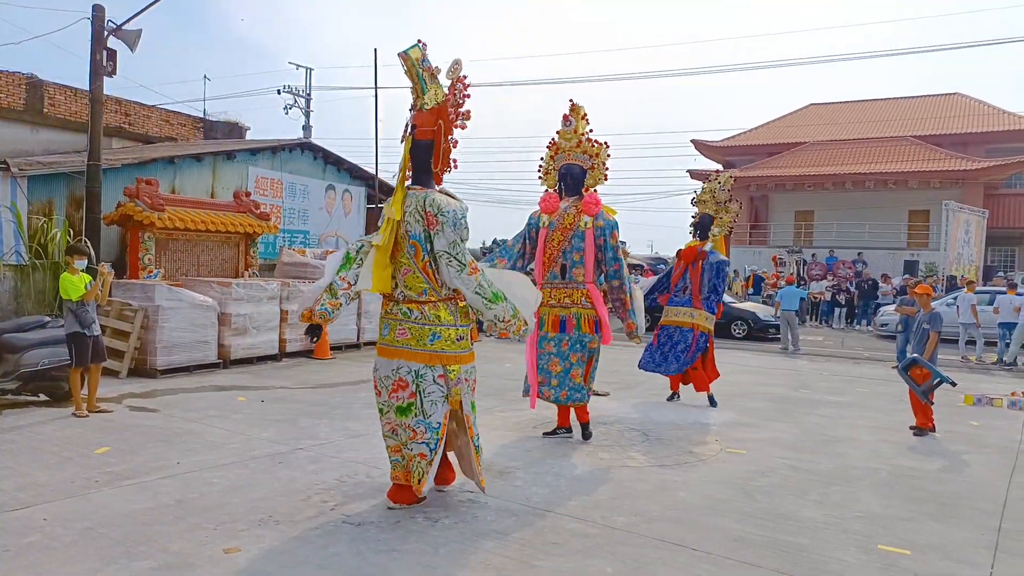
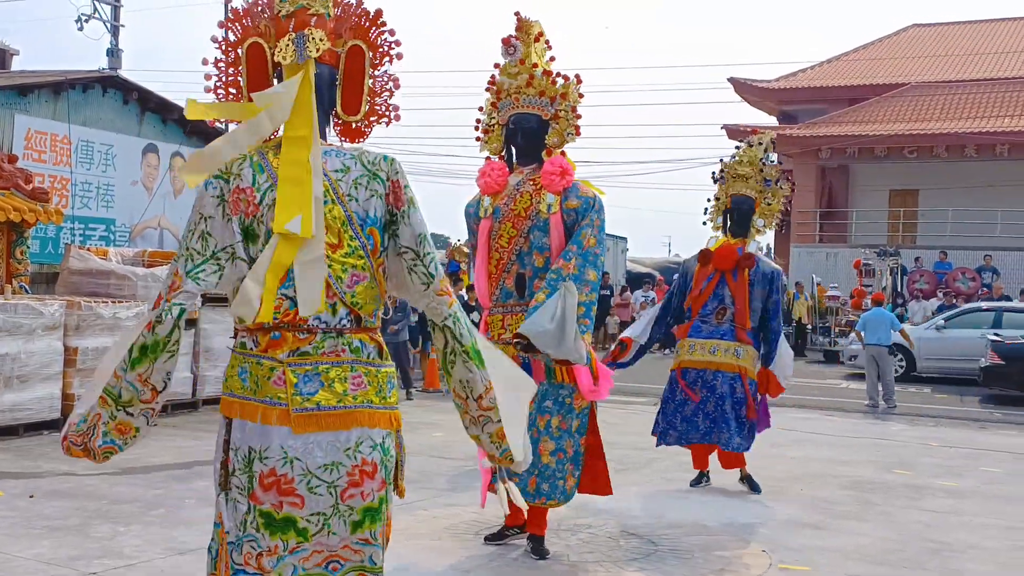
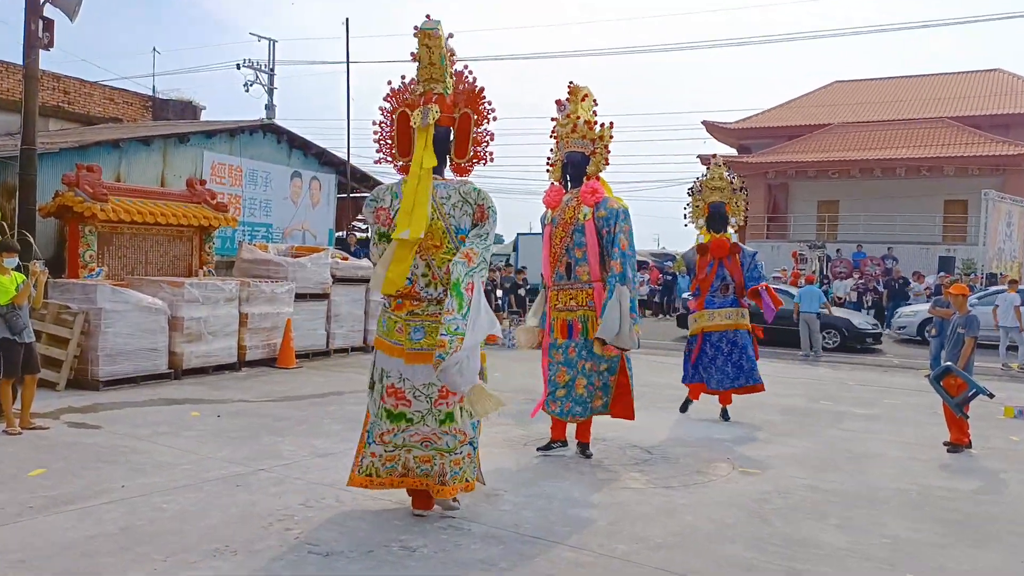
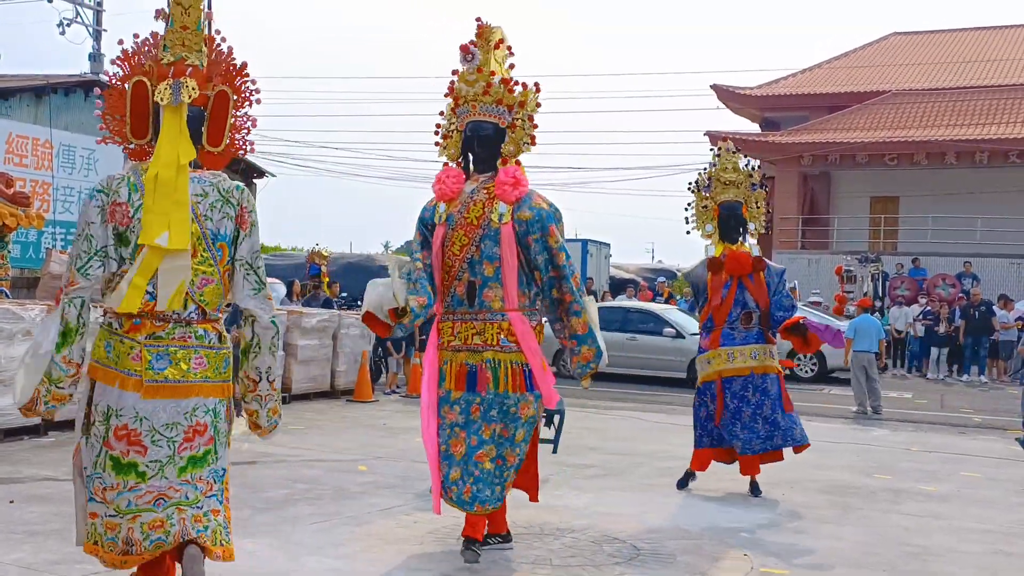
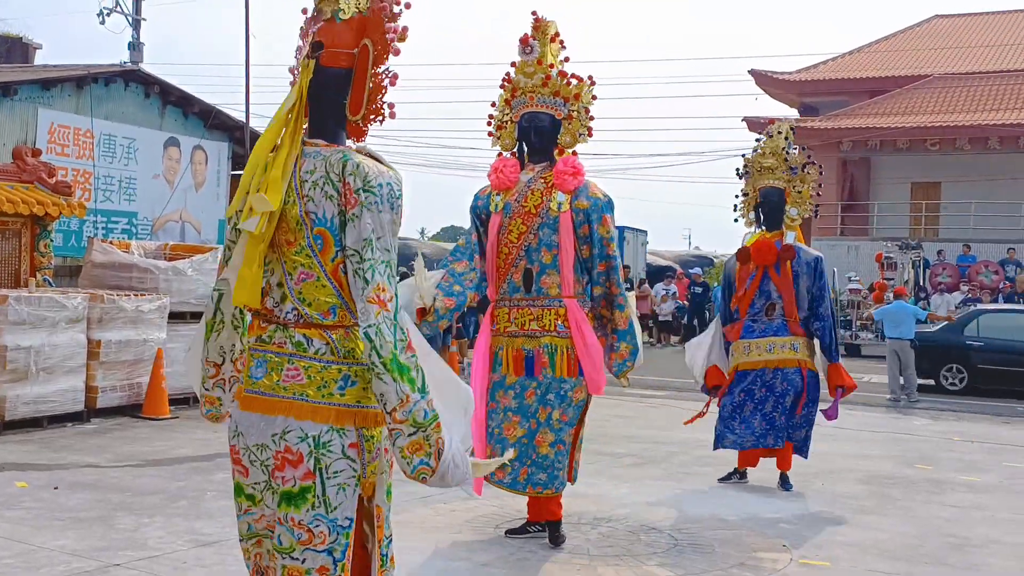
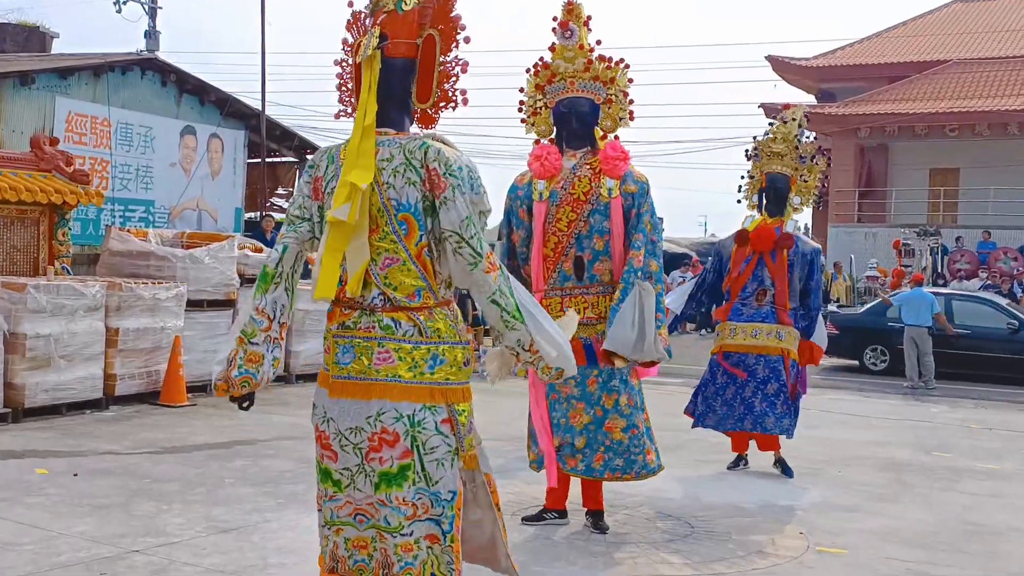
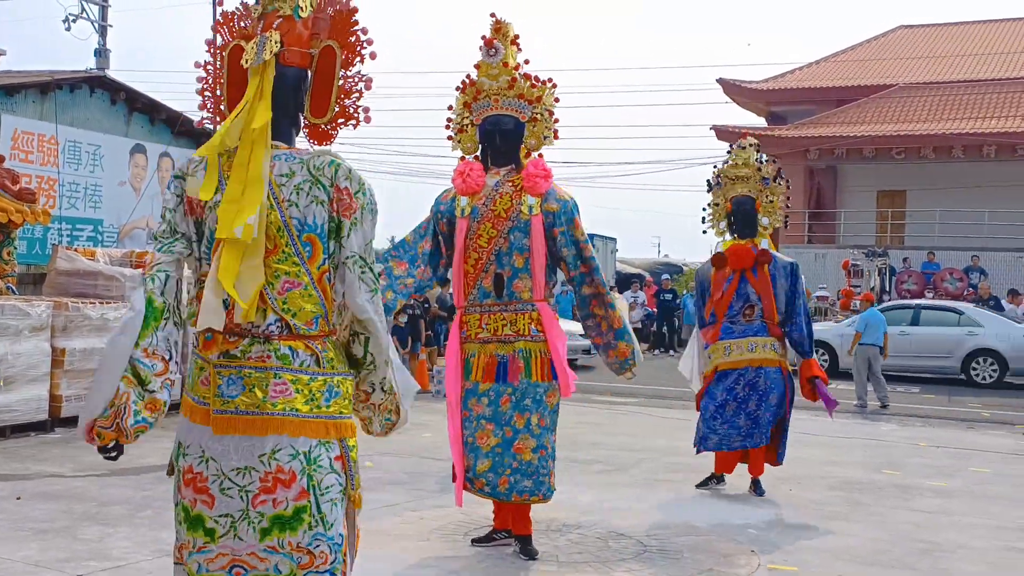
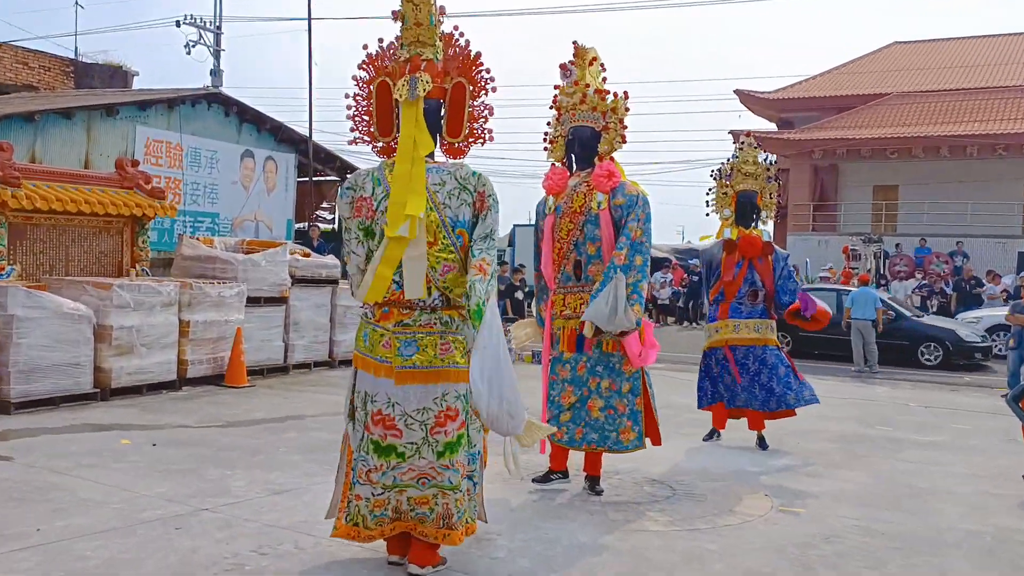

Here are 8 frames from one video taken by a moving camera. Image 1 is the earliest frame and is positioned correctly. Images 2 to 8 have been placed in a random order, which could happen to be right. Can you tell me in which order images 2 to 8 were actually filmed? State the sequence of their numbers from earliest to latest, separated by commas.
3, 8, 6, 5, 2, 7, 4
